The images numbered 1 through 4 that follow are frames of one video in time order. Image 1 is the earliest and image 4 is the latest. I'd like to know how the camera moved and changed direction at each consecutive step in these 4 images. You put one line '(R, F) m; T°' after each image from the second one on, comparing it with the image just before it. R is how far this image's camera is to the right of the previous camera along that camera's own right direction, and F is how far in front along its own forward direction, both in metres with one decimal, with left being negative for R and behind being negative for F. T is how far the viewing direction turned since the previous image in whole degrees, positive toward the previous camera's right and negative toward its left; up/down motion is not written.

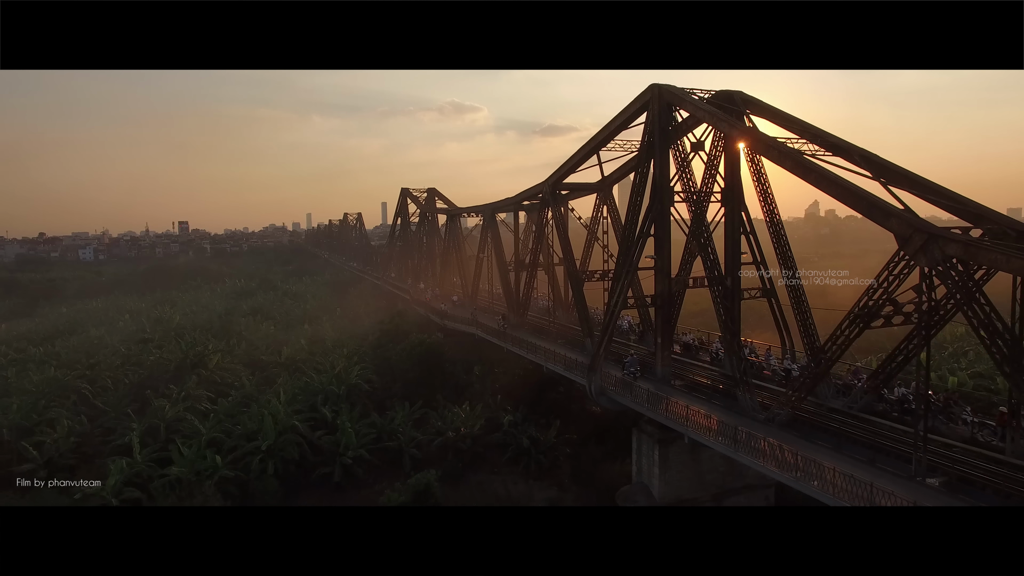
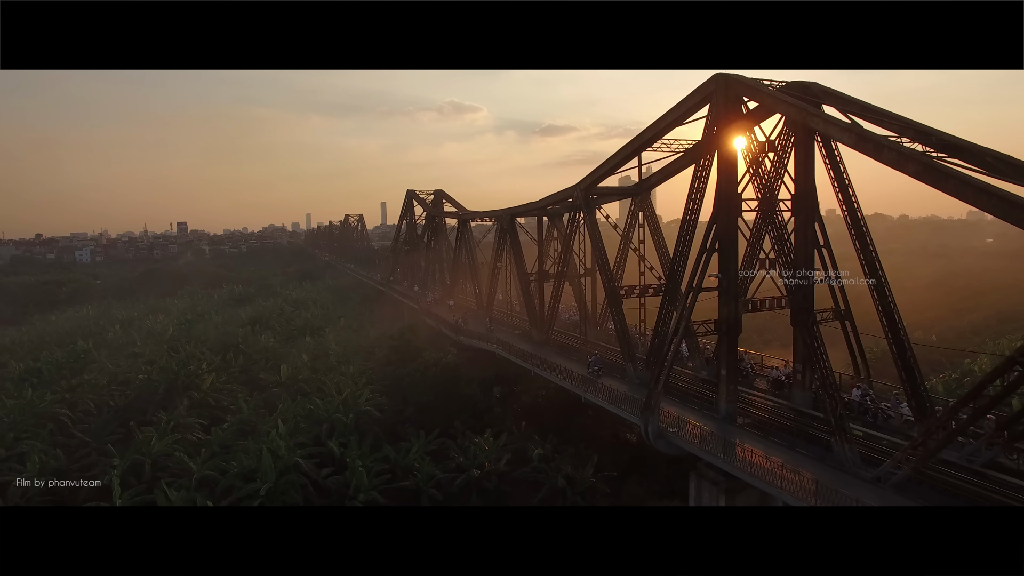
(-0.8, +1.8) m; 0°
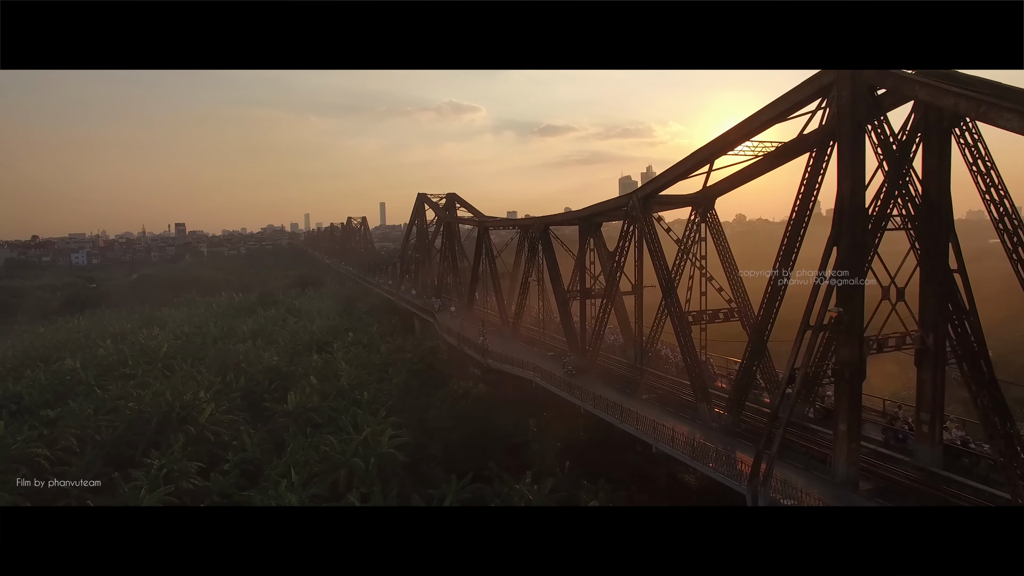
(-1.2, +2.1) m; 0°
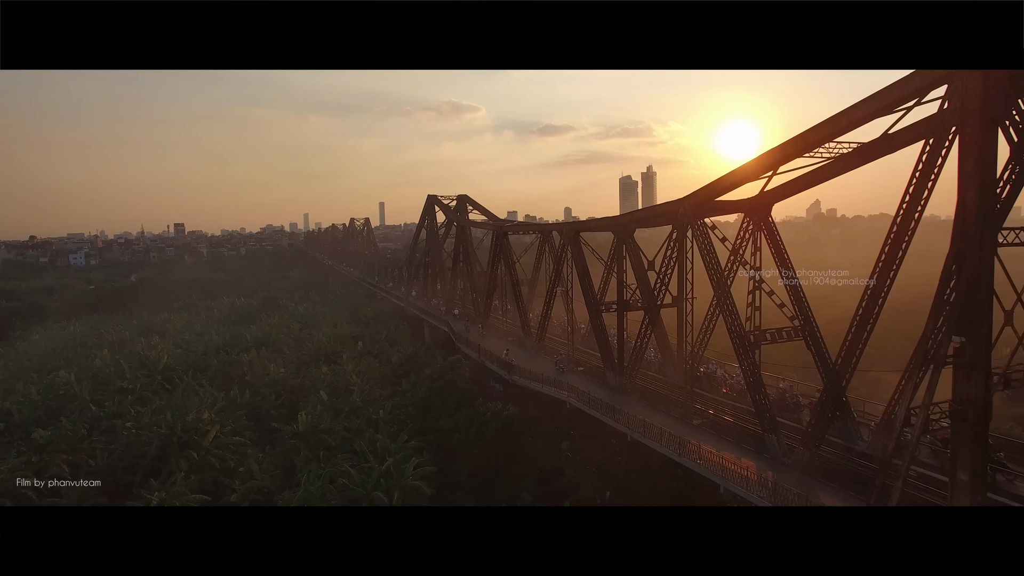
(-0.9, +1.3) m; 0°
